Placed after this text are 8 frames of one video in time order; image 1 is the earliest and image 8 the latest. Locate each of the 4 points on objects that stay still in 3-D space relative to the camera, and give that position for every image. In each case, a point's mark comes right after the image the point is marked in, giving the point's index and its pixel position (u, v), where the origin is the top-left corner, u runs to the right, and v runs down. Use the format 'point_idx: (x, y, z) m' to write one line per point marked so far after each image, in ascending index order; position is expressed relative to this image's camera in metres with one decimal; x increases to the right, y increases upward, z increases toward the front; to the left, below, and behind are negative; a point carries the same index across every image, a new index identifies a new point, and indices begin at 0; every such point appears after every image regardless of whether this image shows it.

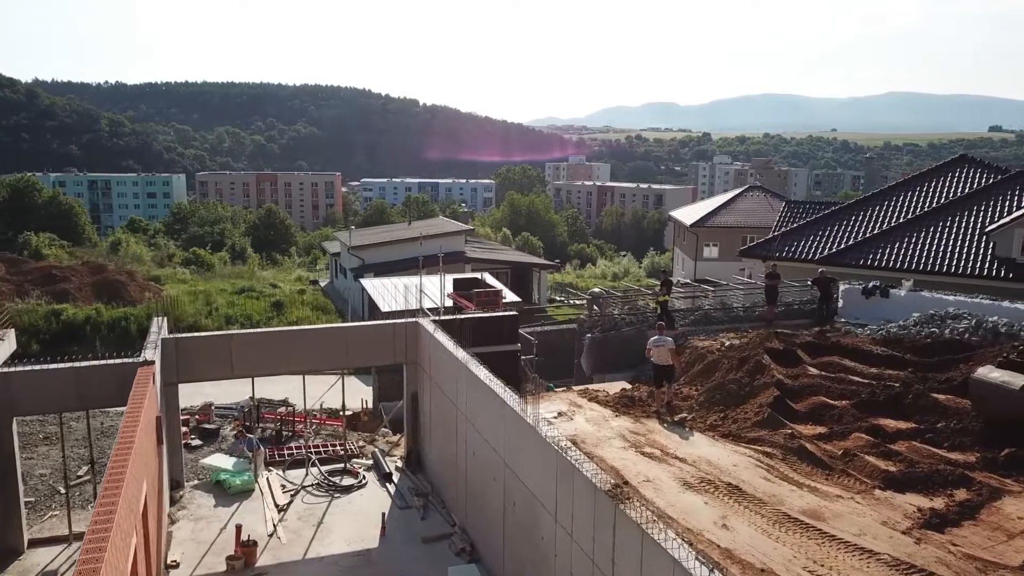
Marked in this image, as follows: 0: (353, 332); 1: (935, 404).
0: (-2.3, -0.6, +11.1) m
1: (+4.2, -1.1, +7.9) m
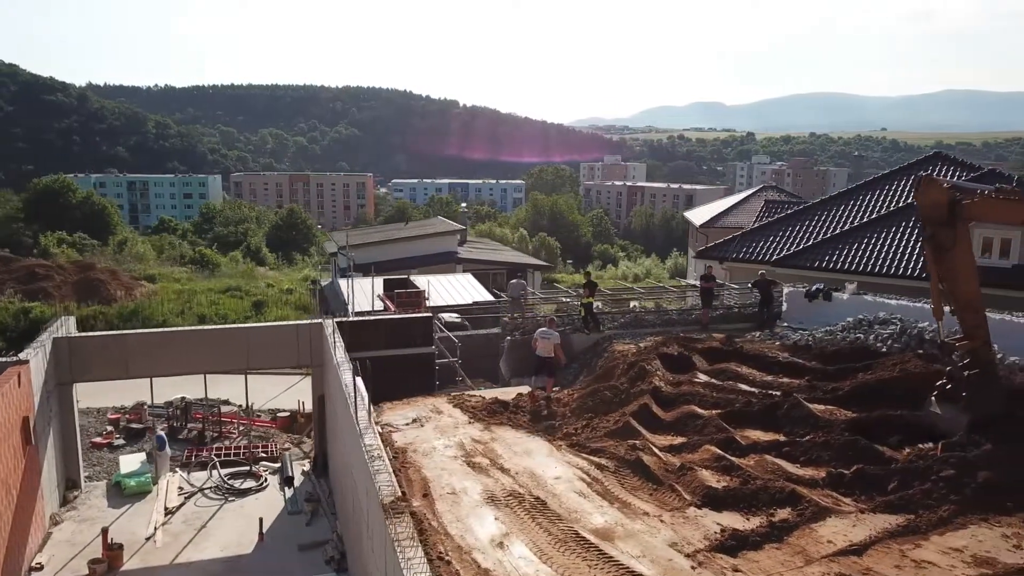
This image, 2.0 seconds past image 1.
0: (-3.6, -0.6, +10.9) m
1: (+2.8, -1.2, +7.4) m
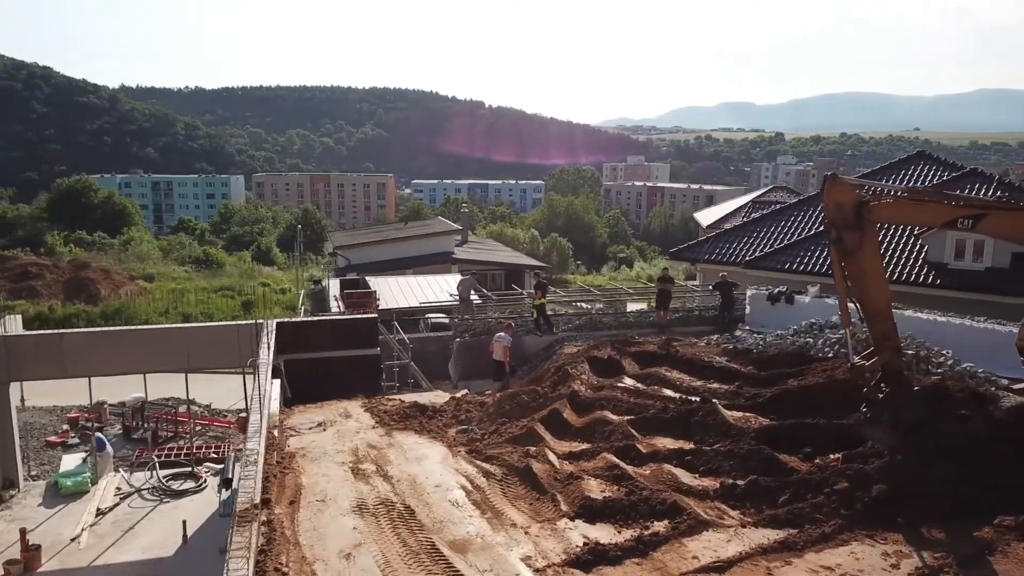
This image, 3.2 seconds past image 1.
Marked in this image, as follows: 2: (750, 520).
0: (-4.4, -0.6, +10.8) m
1: (+1.9, -1.2, +7.2) m
2: (+1.7, -1.6, +5.7) m
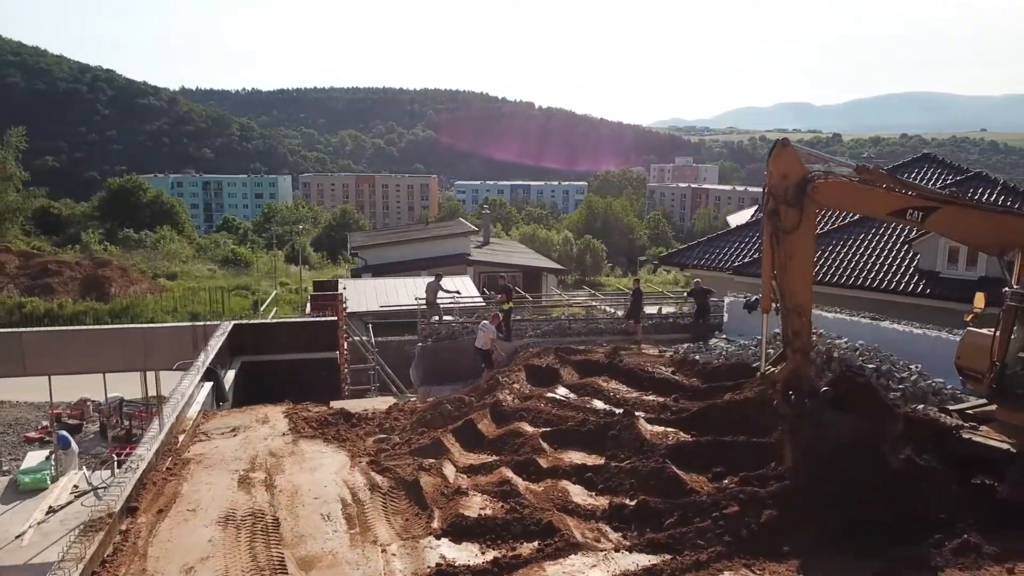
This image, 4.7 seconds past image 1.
0: (-5.0, -0.6, +10.9) m
1: (+1.1, -1.3, +6.8) m
2: (+0.8, -1.7, +5.4) m
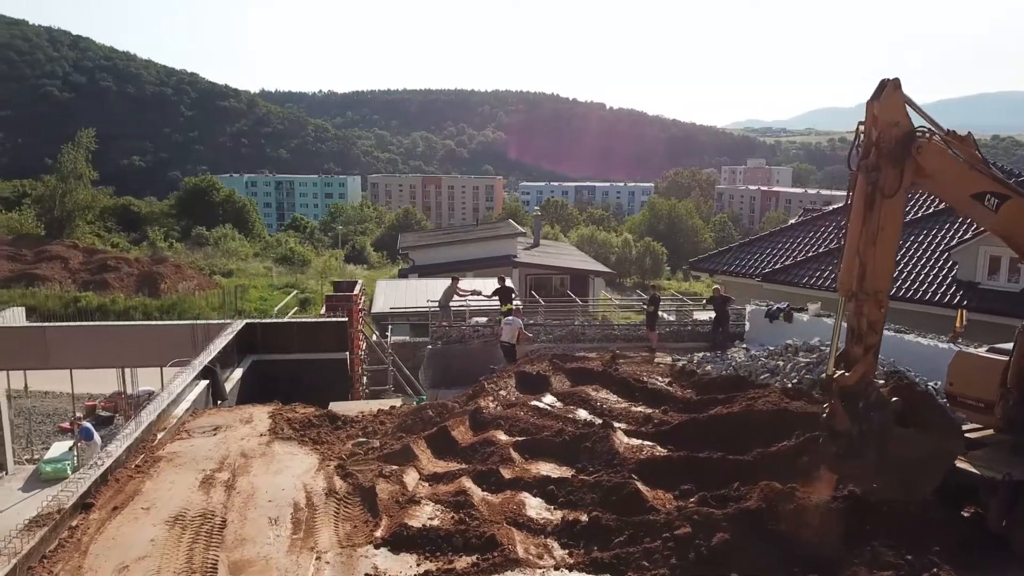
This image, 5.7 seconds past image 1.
0: (-4.9, -0.6, +11.2) m
1: (+0.8, -1.3, +6.6) m
2: (+0.4, -1.8, +5.2) m
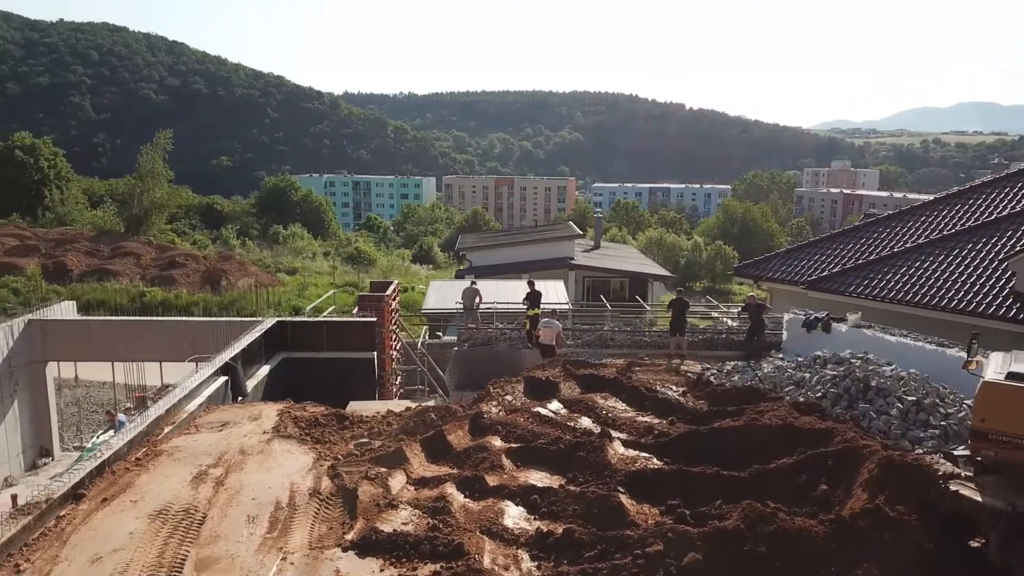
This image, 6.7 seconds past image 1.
0: (-4.5, -0.5, +11.5) m
1: (+0.7, -1.4, +6.5) m
2: (+0.1, -1.8, +5.1) m
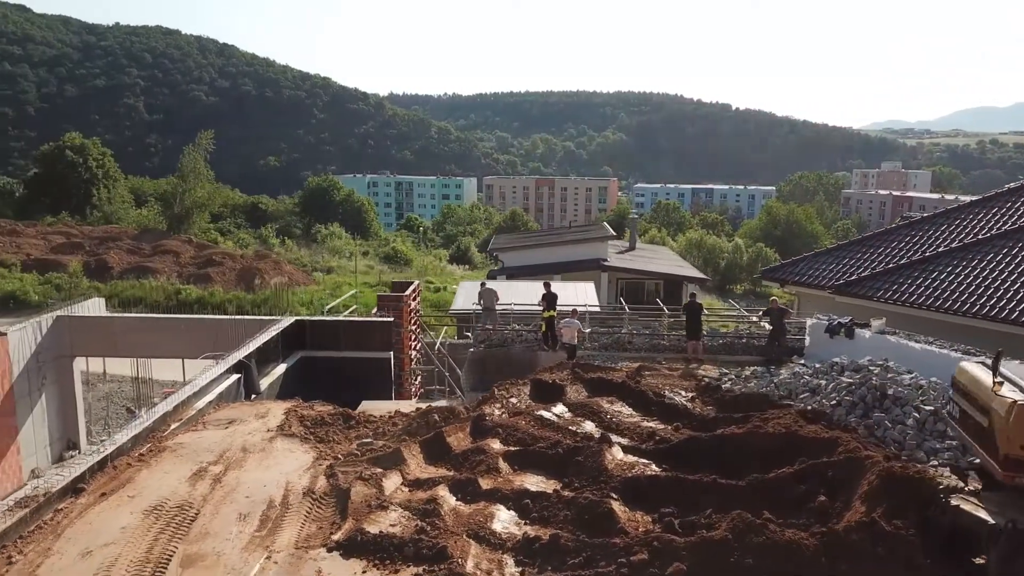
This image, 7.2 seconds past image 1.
0: (-4.2, -0.5, +11.7) m
1: (+0.7, -1.4, +6.4) m
2: (0.0, -1.8, +5.0) m
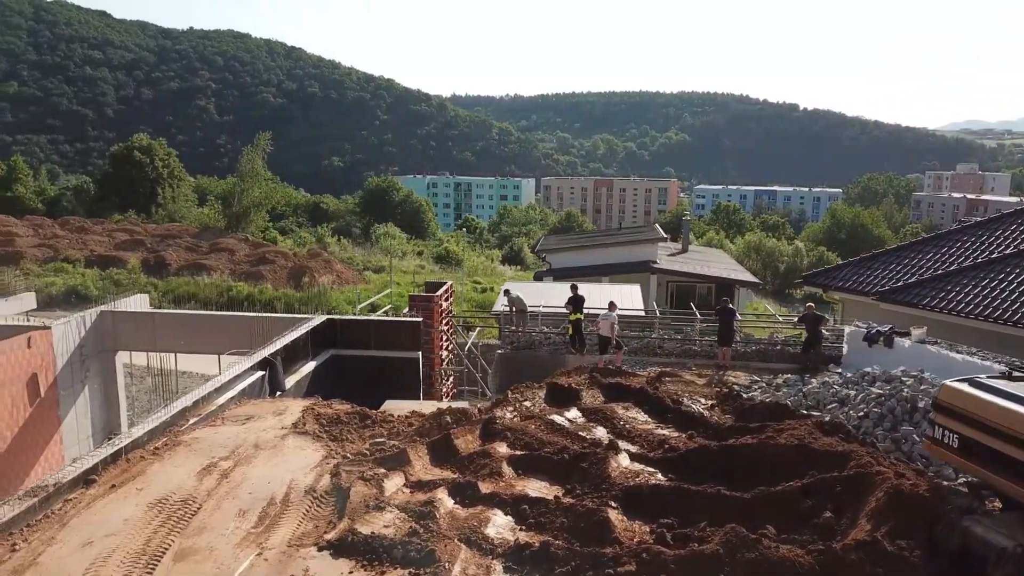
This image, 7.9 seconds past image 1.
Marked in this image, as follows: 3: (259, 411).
0: (-3.8, -0.5, +11.9) m
1: (+0.7, -1.5, +6.3) m
2: (-0.1, -1.9, +5.0) m
3: (-2.6, -1.2, +8.3) m
